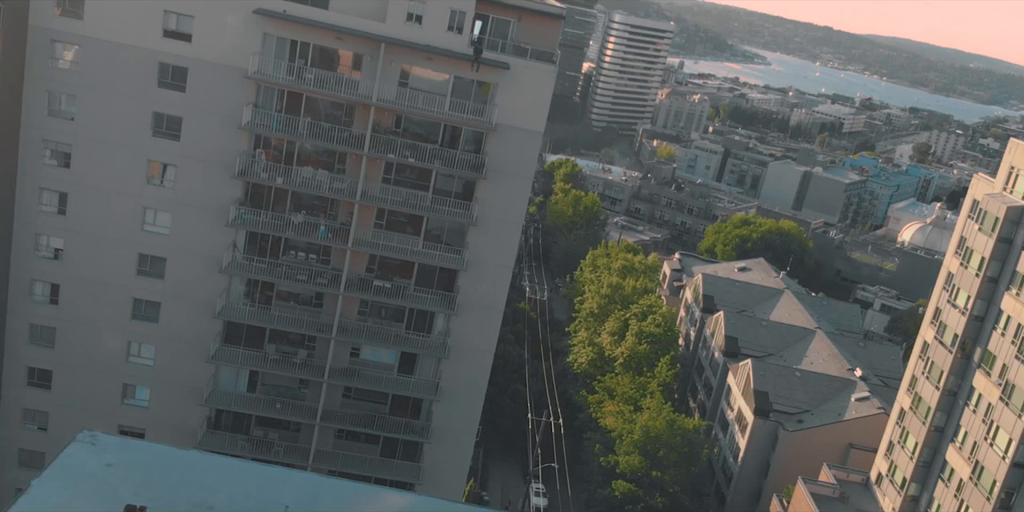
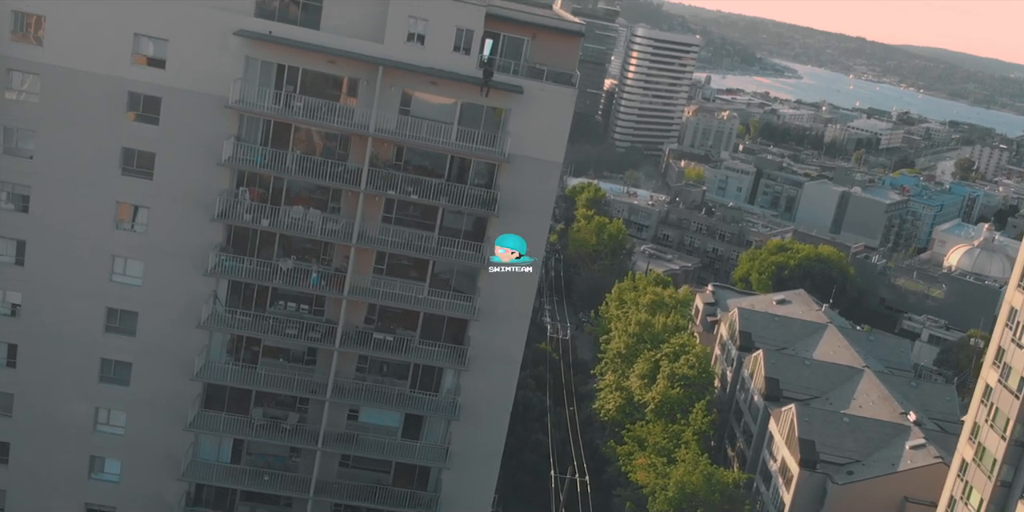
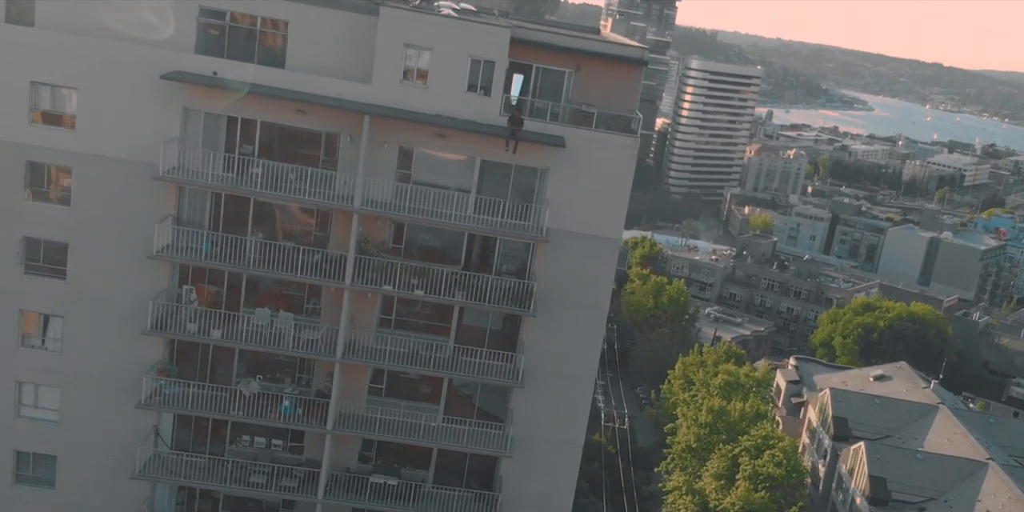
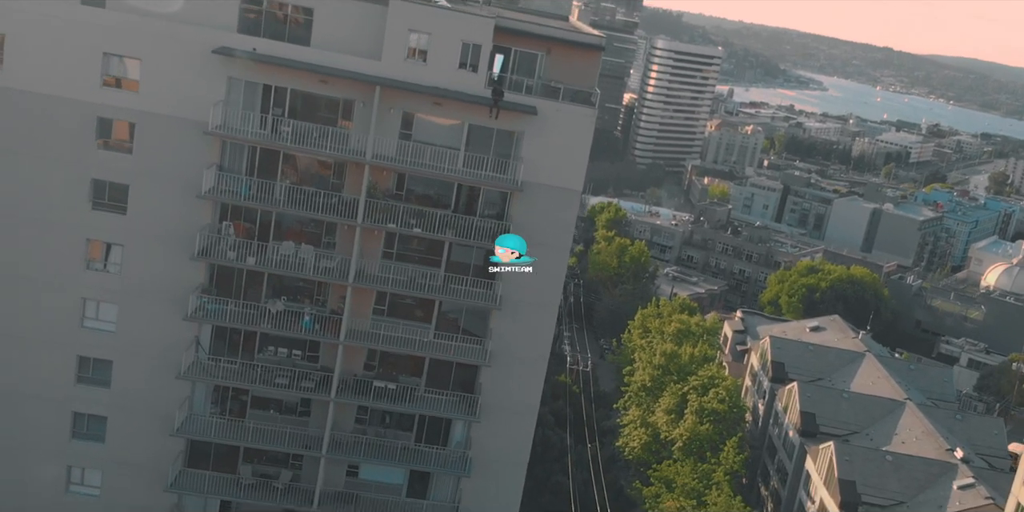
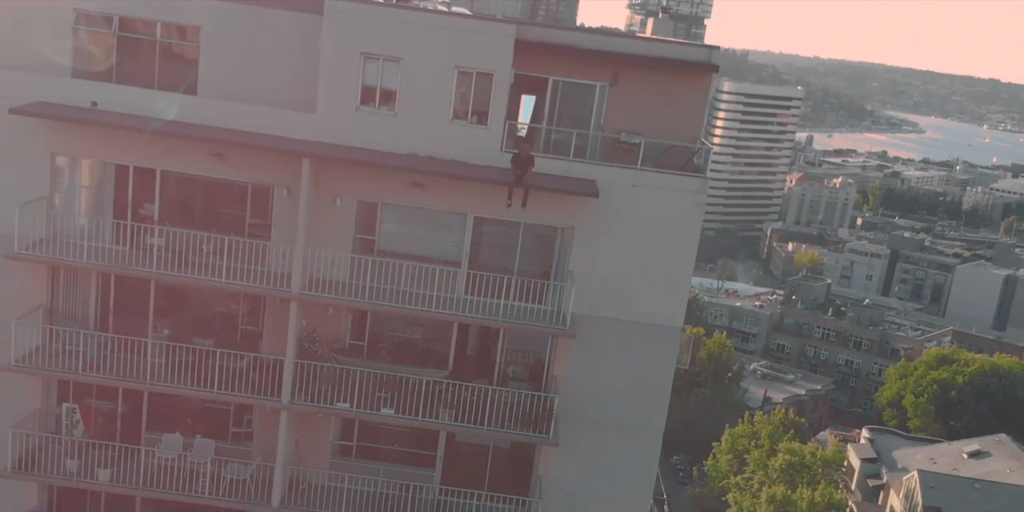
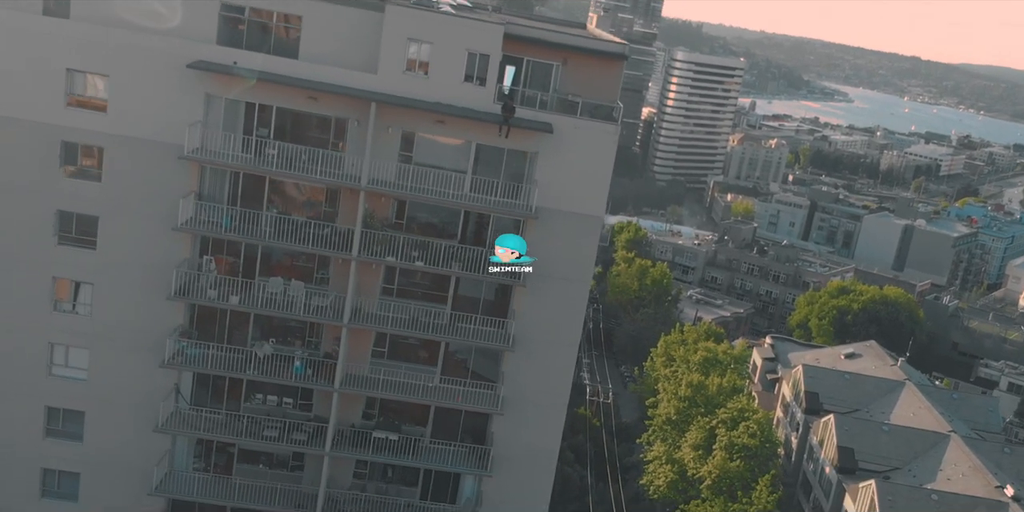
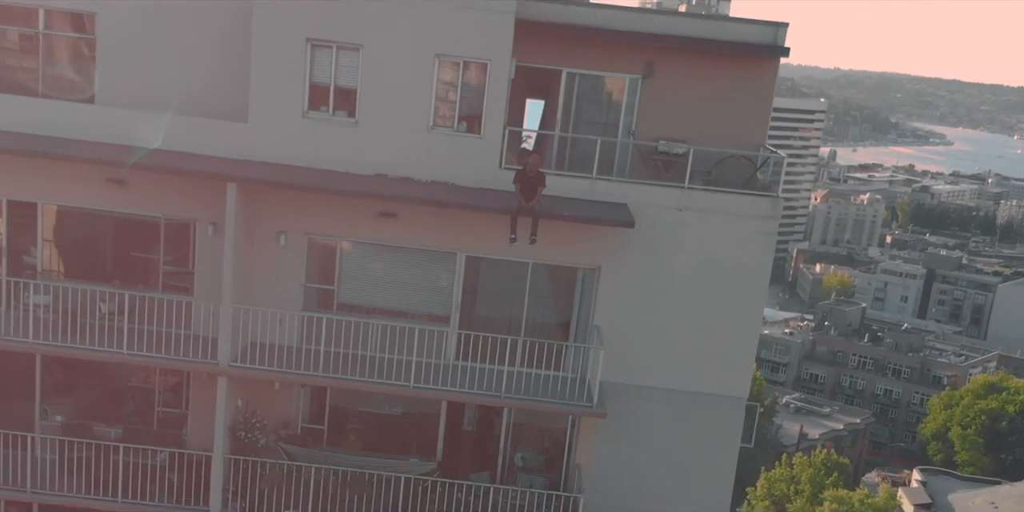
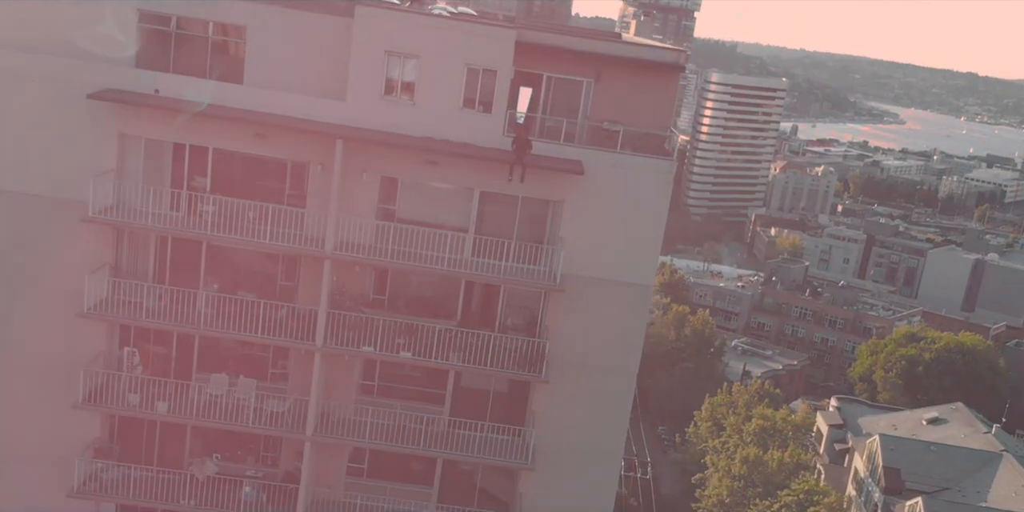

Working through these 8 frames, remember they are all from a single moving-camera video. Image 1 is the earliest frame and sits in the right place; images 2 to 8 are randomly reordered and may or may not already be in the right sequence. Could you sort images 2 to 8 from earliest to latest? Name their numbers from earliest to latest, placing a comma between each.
2, 4, 6, 3, 8, 5, 7
